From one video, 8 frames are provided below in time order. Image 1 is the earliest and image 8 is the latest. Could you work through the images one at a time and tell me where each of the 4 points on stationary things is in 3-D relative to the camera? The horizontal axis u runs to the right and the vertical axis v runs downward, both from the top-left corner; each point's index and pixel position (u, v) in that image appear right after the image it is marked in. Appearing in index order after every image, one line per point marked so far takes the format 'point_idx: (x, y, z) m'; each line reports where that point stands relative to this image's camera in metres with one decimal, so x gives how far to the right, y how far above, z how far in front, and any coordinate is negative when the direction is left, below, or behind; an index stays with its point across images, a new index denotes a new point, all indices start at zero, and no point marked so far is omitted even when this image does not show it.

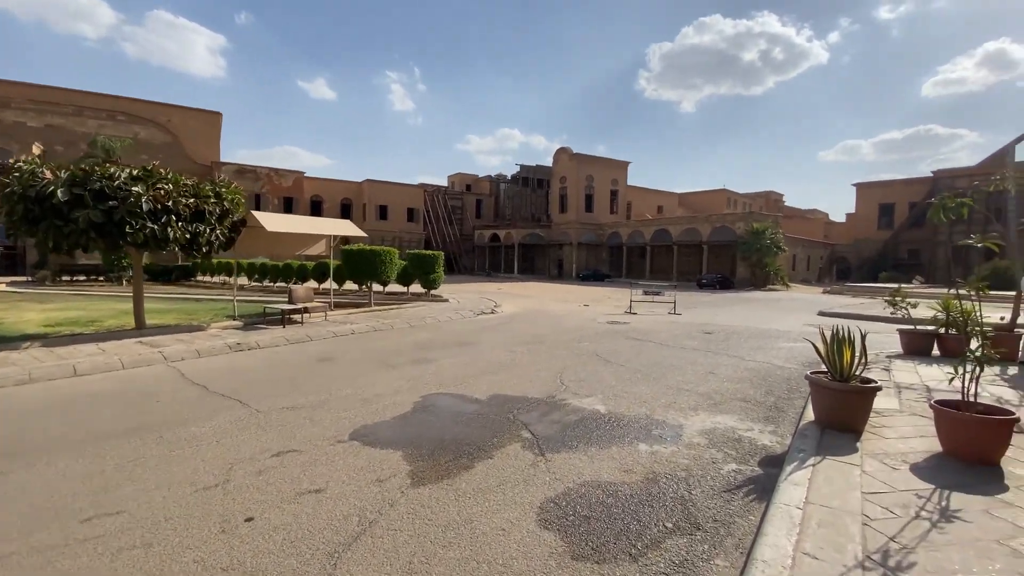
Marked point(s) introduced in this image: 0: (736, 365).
0: (+4.0, -1.4, +8.5) m
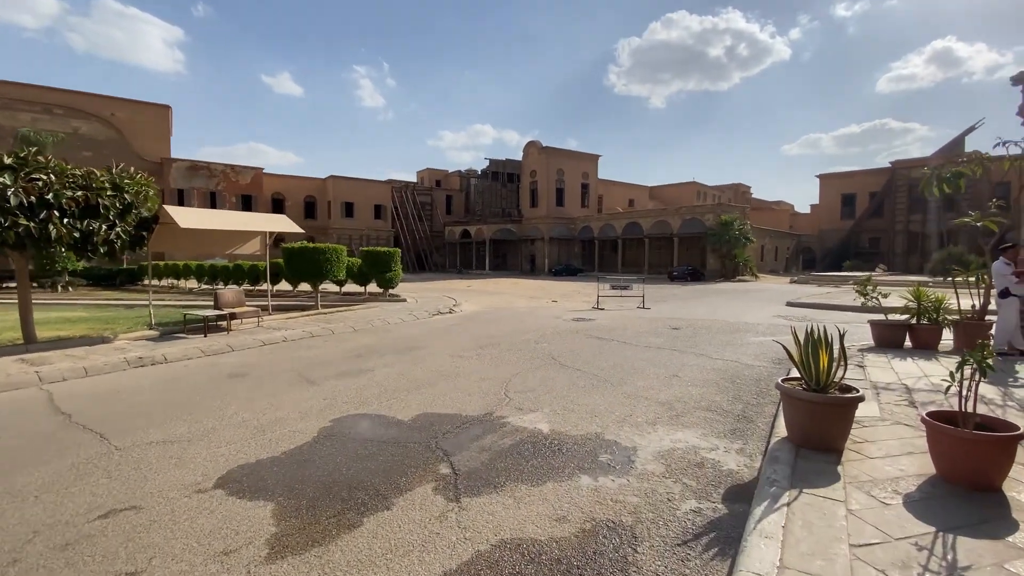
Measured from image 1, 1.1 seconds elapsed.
0: (+3.1, -1.3, +7.8) m
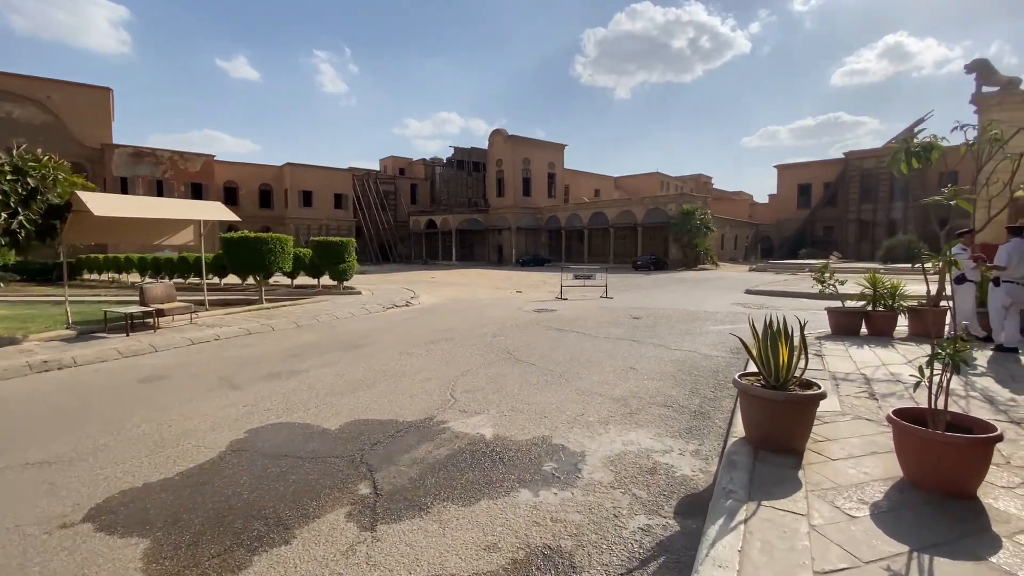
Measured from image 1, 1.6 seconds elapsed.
0: (+2.4, -1.1, +7.5) m
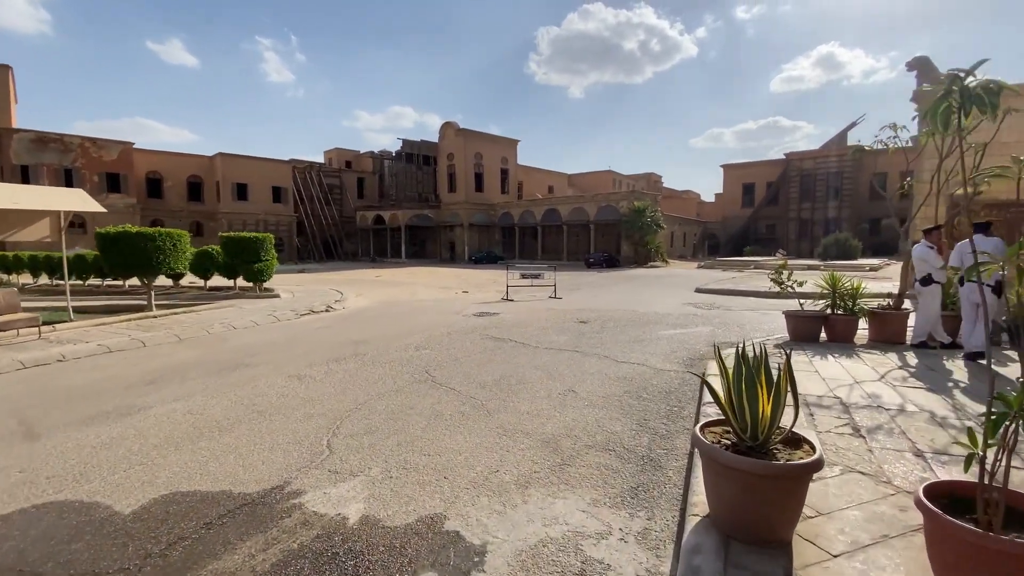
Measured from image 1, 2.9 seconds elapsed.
0: (+1.3, -1.1, +6.4) m
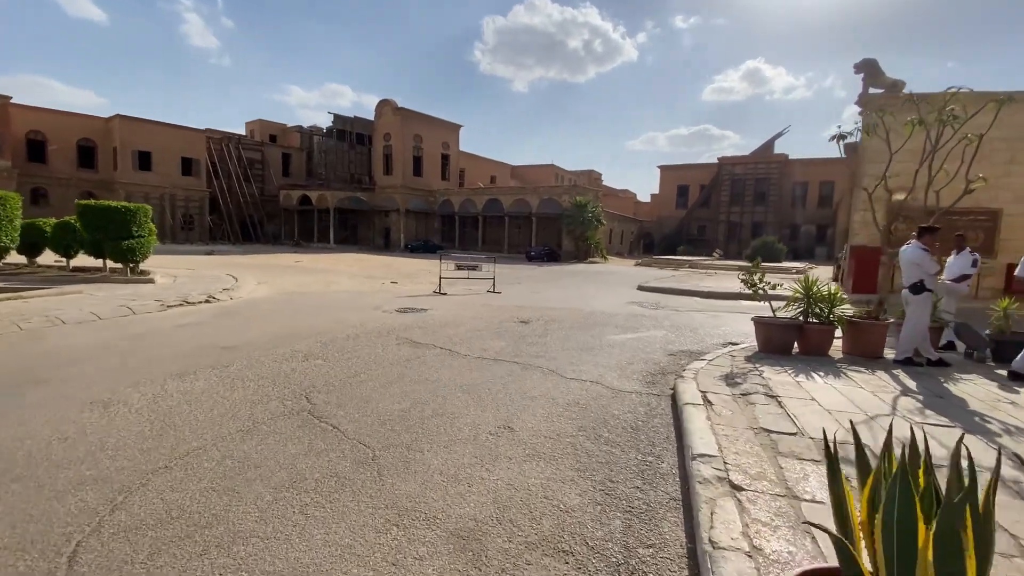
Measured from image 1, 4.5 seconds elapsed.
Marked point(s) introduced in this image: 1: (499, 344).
0: (+0.4, -1.1, +4.9) m
1: (-0.2, -0.9, +7.3) m
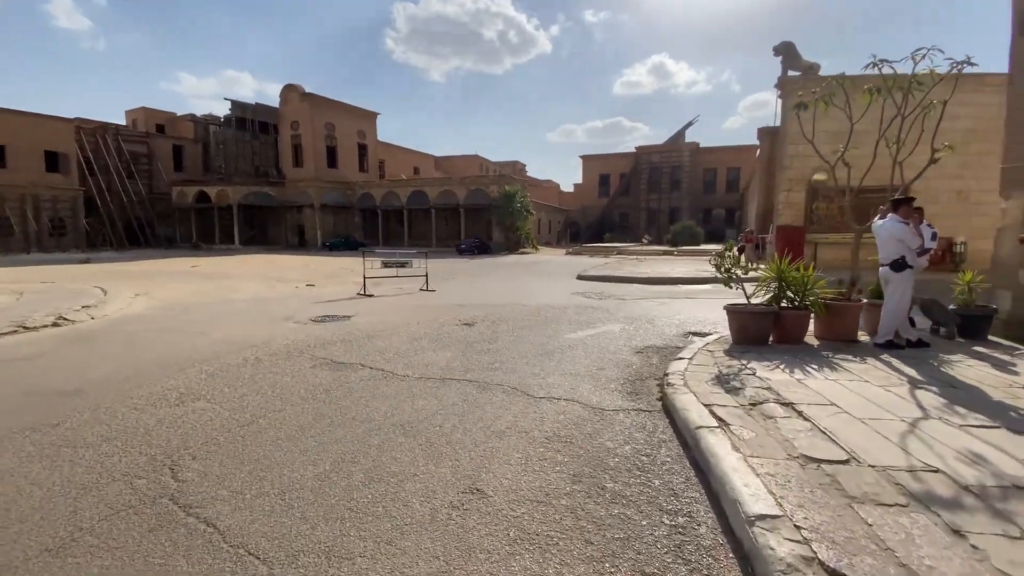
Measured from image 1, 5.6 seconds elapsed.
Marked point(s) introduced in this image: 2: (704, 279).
0: (+0.1, -1.1, +3.8) m
1: (-0.9, -0.9, +6.0) m
2: (+6.3, +0.3, +15.7) m
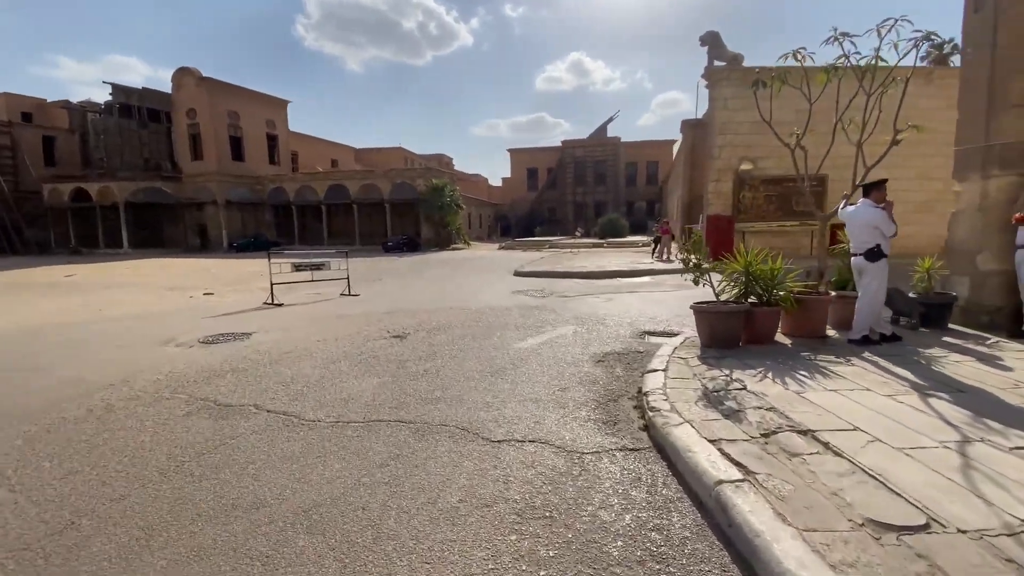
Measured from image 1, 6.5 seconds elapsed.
0: (-0.1, -1.2, +2.7) m
1: (-1.5, -1.0, +4.8) m
2: (+4.2, +0.6, +15.4) m
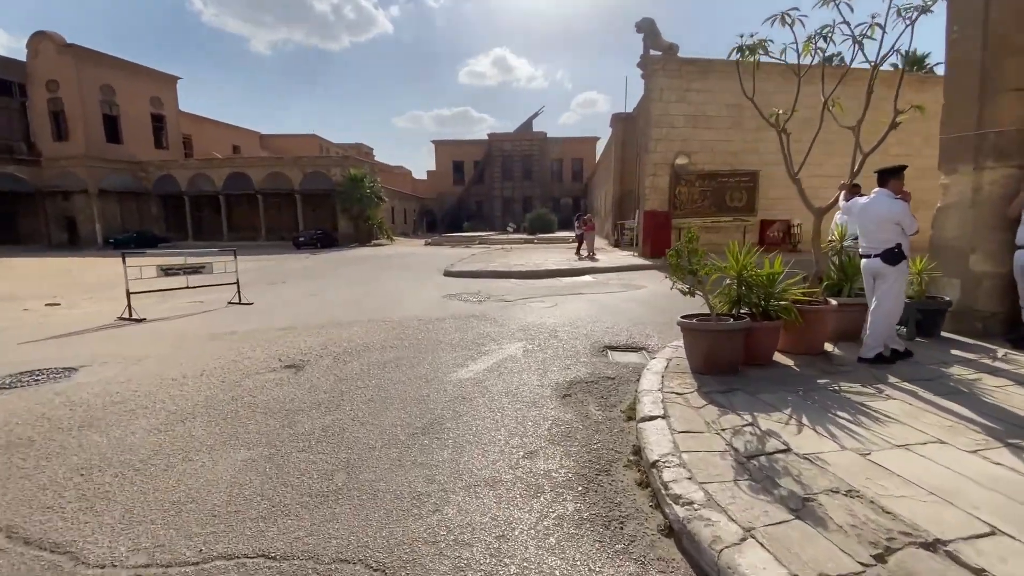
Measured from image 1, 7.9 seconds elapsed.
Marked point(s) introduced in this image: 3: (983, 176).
0: (-0.2, -1.4, +1.2) m
1: (-1.8, -1.2, +3.1) m
2: (+2.2, +0.6, +14.4) m
3: (+5.2, +1.3, +5.3) m
